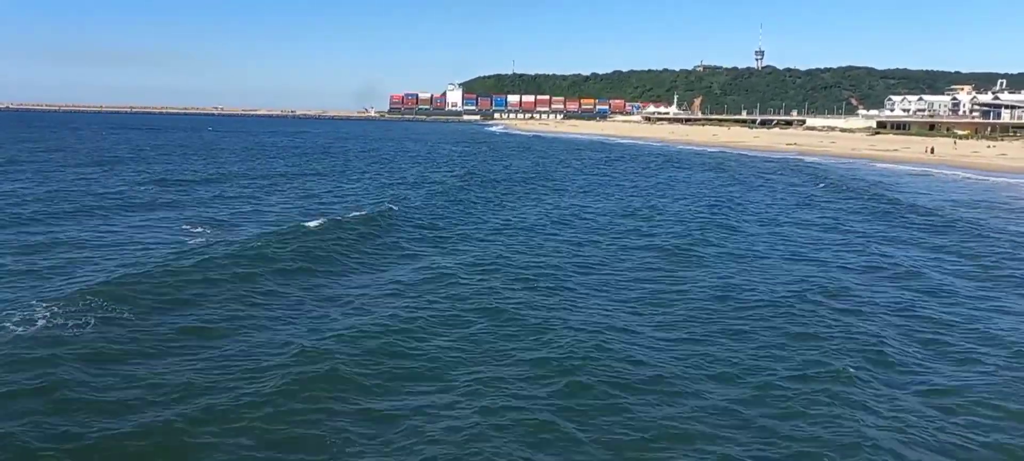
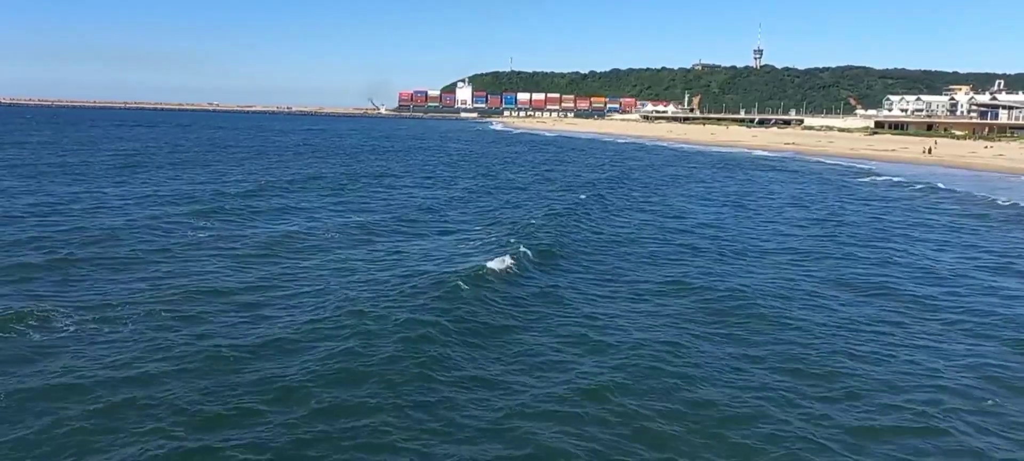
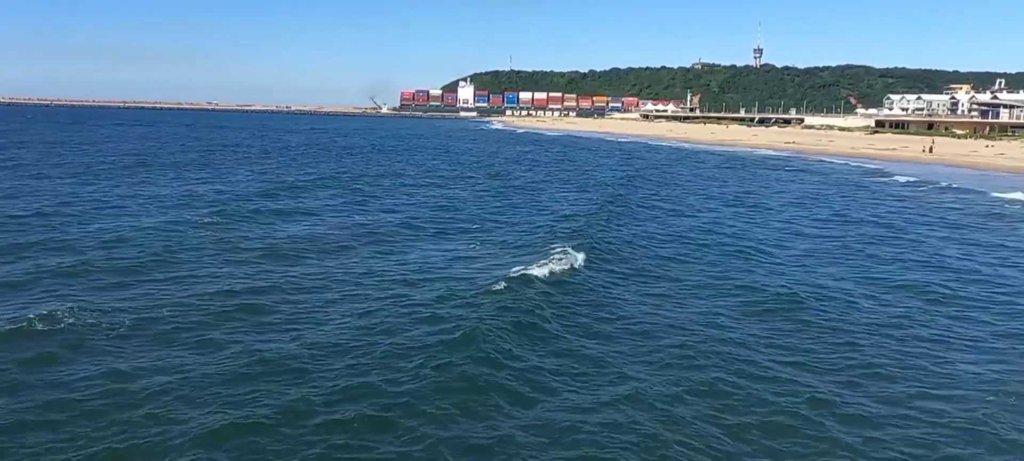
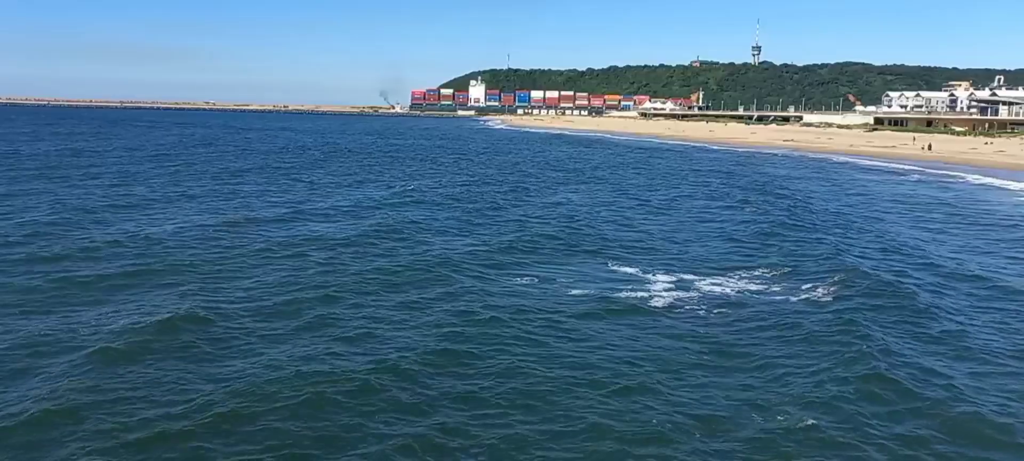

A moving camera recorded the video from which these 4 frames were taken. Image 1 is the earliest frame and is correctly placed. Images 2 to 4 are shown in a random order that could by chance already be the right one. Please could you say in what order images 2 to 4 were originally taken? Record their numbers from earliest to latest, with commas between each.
2, 3, 4
